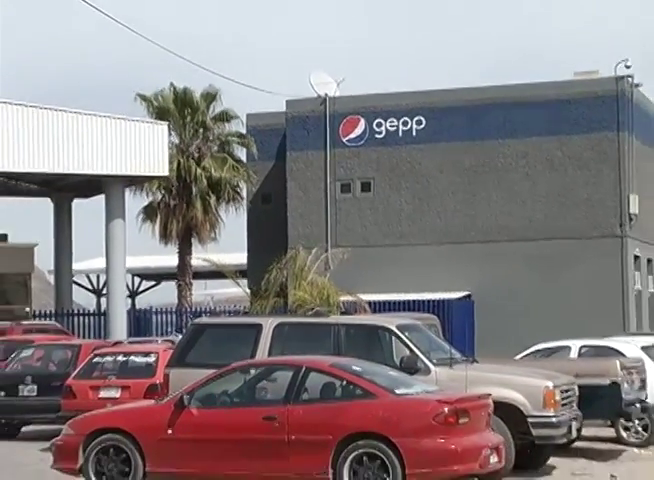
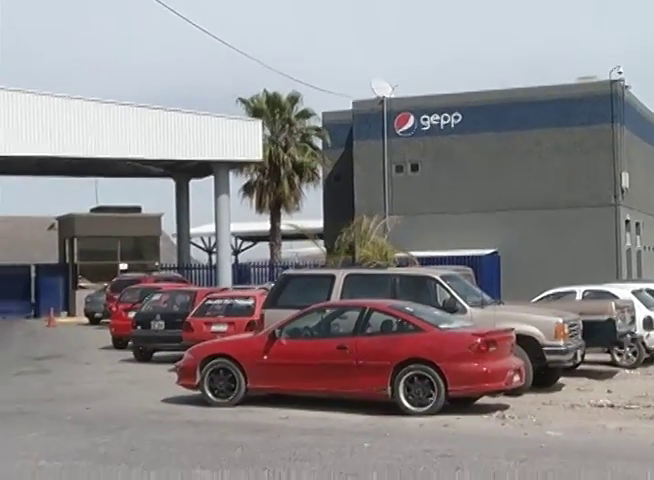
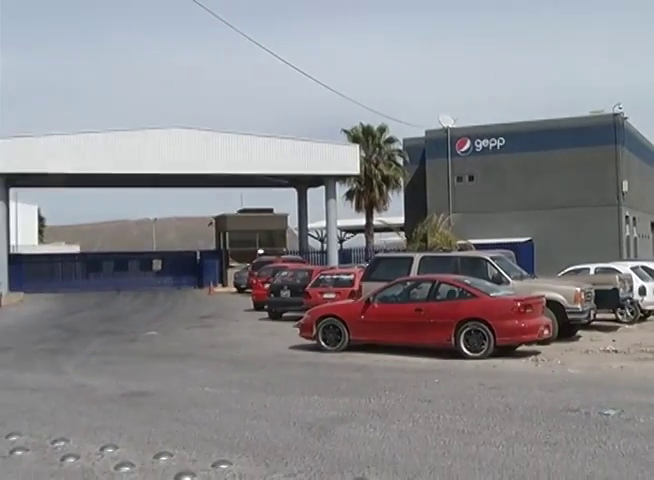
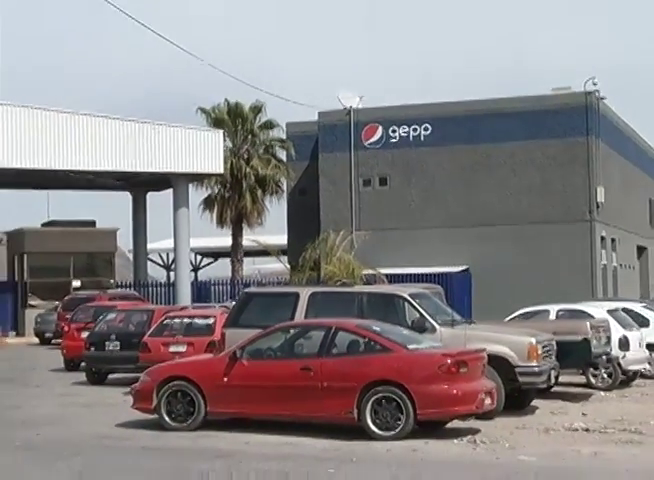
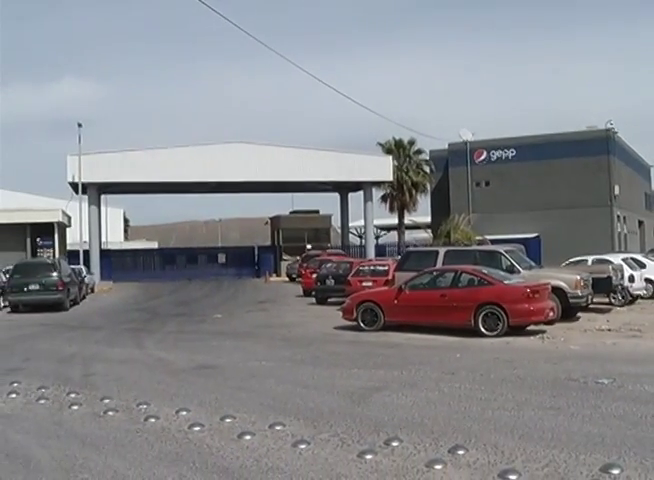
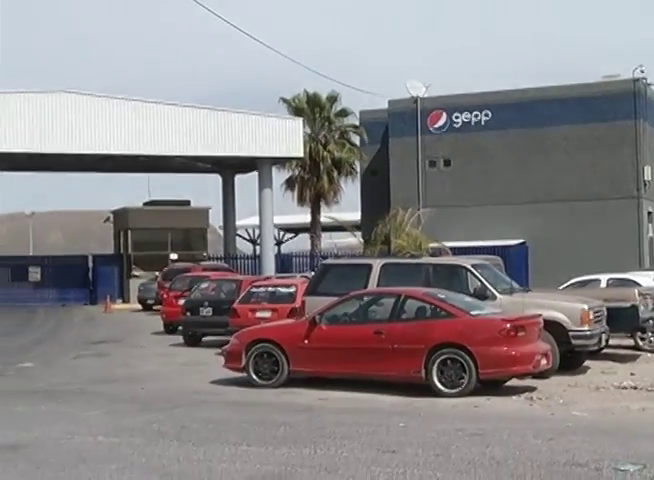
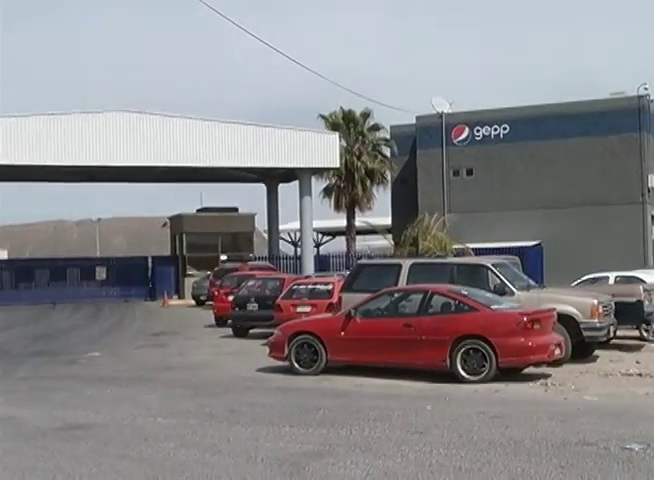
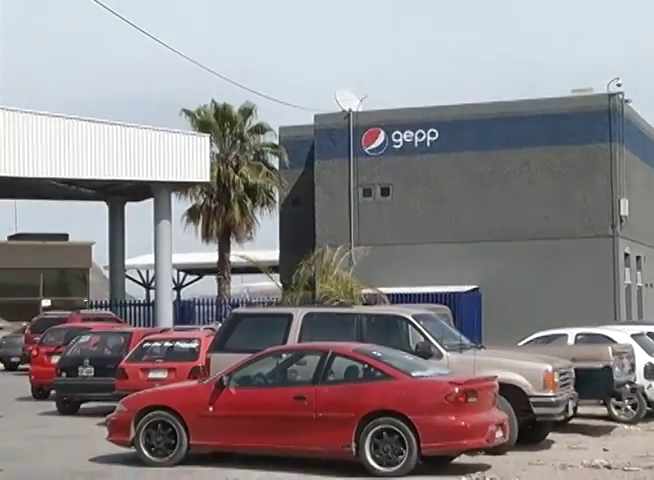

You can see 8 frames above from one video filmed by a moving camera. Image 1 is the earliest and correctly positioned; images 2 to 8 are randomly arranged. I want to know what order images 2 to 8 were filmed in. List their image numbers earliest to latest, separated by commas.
8, 4, 2, 6, 7, 3, 5
